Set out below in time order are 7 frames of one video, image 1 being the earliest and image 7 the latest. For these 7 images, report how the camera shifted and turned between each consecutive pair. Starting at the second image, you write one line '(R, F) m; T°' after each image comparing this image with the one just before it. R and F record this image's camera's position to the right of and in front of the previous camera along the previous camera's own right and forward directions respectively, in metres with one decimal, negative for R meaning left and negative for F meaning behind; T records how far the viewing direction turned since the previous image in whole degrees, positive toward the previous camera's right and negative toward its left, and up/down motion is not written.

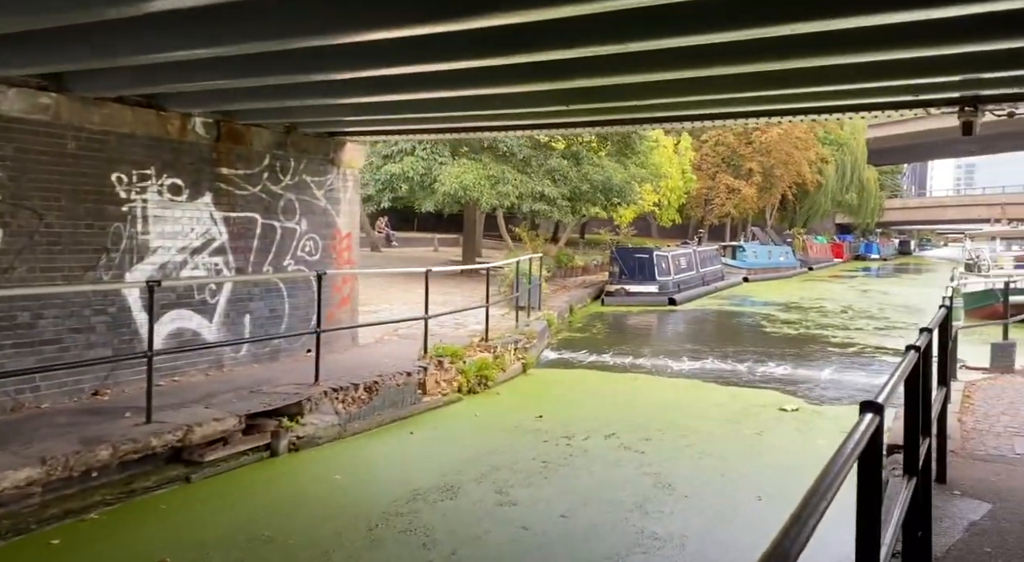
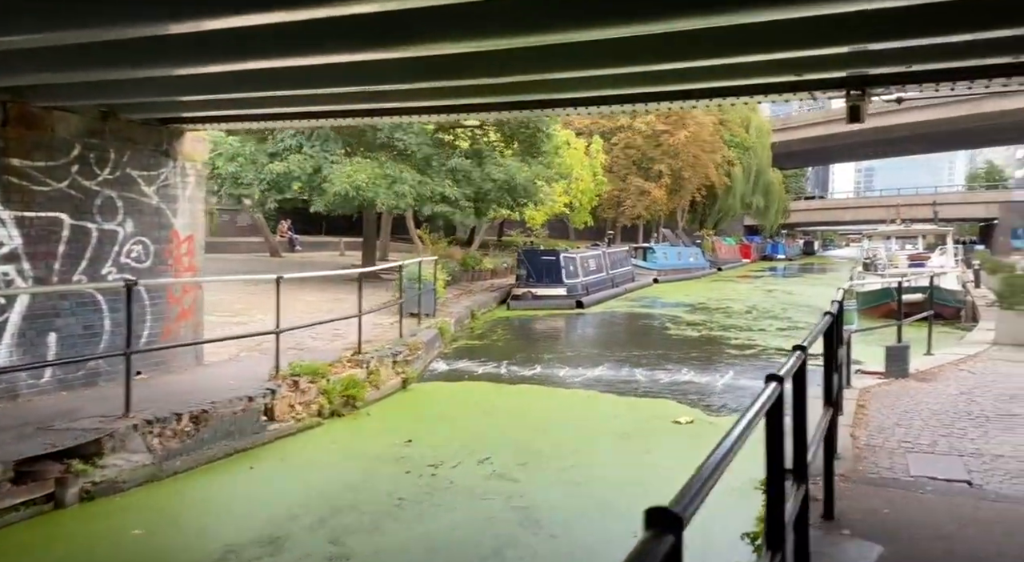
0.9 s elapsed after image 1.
(+0.5, +0.8) m; +6°
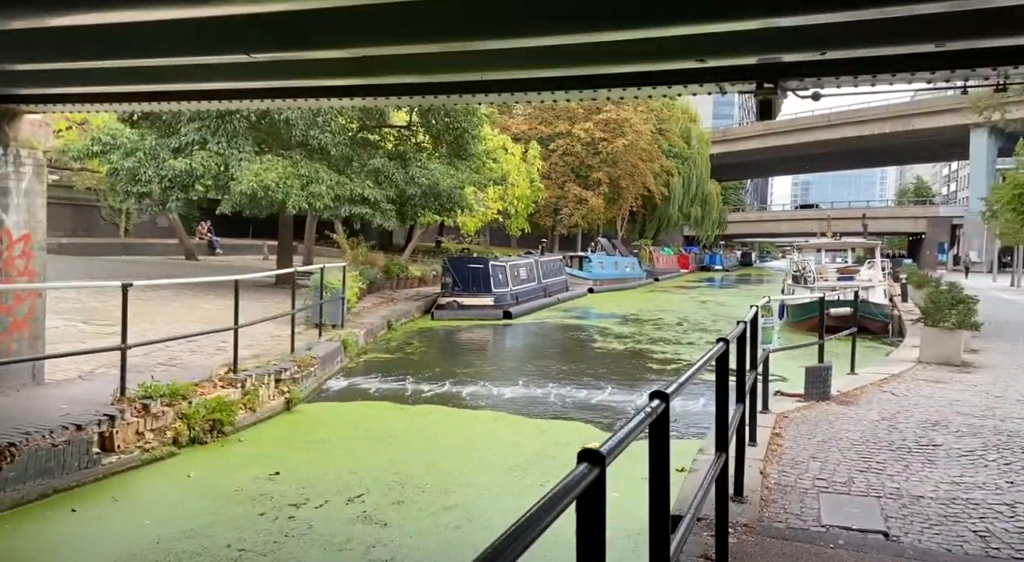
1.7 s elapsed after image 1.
(+0.5, +0.7) m; +4°
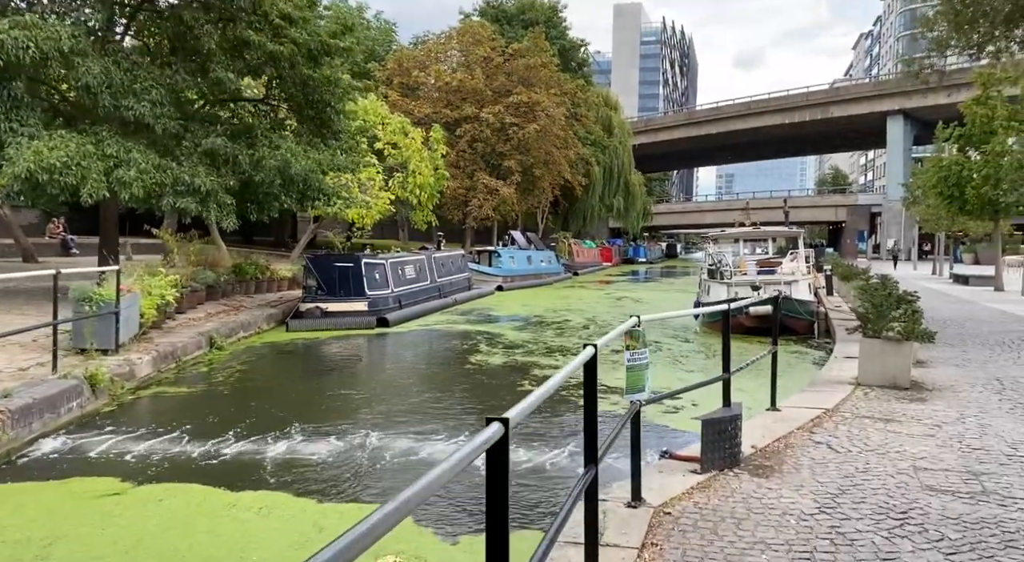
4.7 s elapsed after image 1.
(+1.2, +2.6) m; +5°
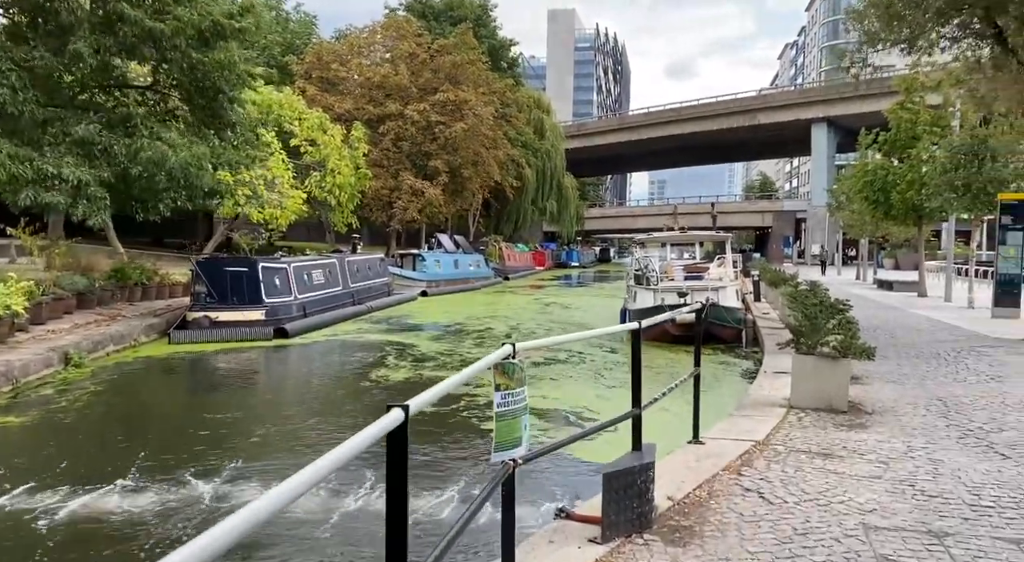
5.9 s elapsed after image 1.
(+0.4, +1.1) m; +5°
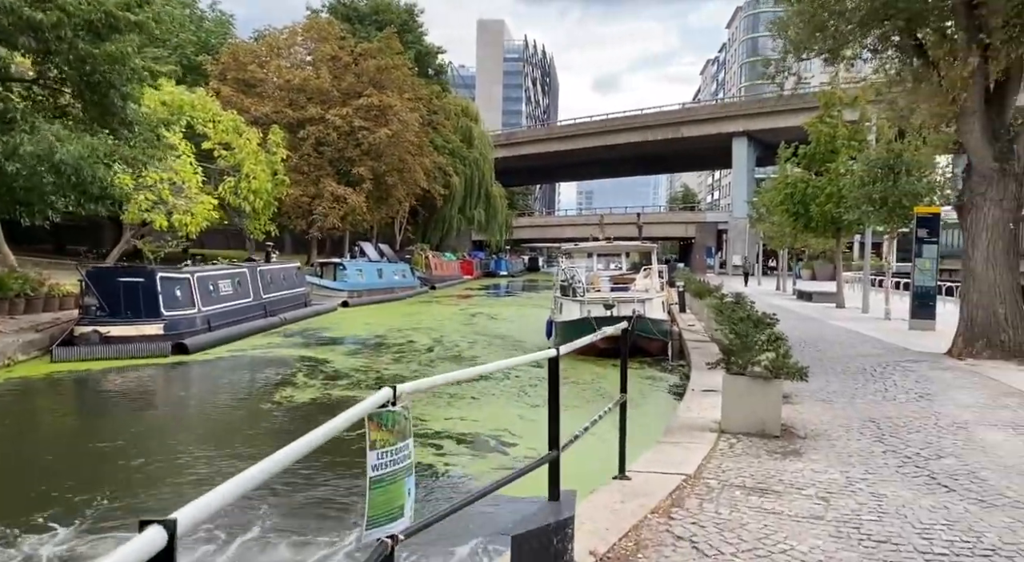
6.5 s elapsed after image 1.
(+0.2, +0.6) m; +5°
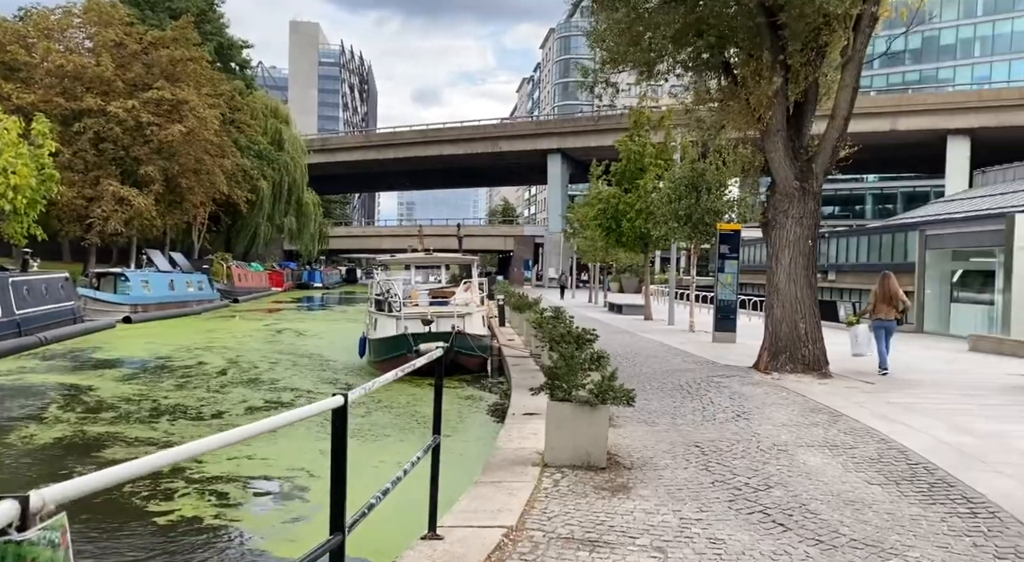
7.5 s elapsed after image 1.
(+0.2, +0.8) m; +13°
